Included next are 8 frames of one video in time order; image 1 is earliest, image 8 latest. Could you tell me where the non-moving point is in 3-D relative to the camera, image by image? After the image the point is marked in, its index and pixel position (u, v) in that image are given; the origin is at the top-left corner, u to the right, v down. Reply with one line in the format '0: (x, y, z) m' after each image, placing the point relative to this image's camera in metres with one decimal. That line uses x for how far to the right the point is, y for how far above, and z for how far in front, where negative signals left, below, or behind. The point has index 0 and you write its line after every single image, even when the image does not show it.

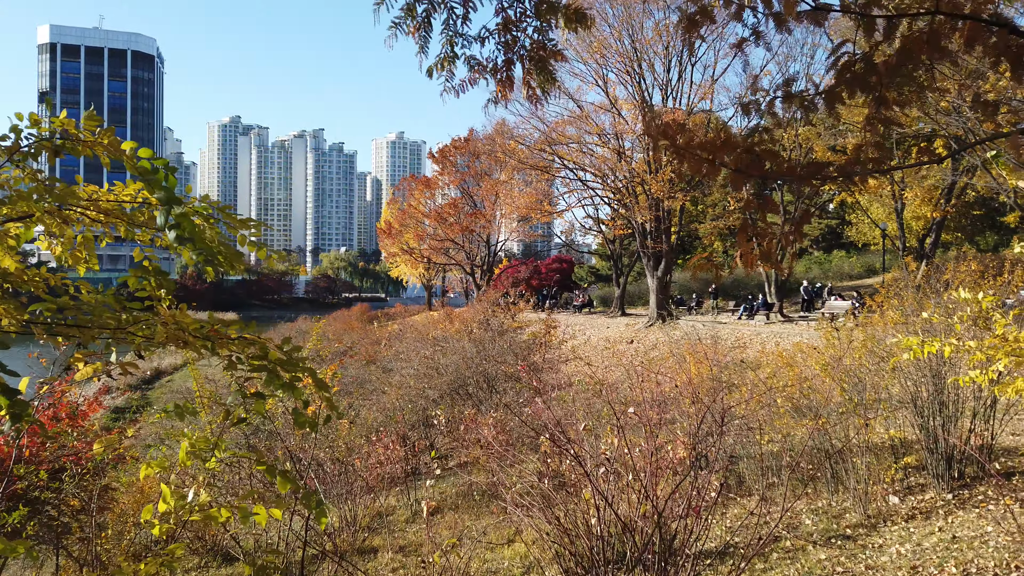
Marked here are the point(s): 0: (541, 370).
0: (+0.4, -1.1, +10.6) m
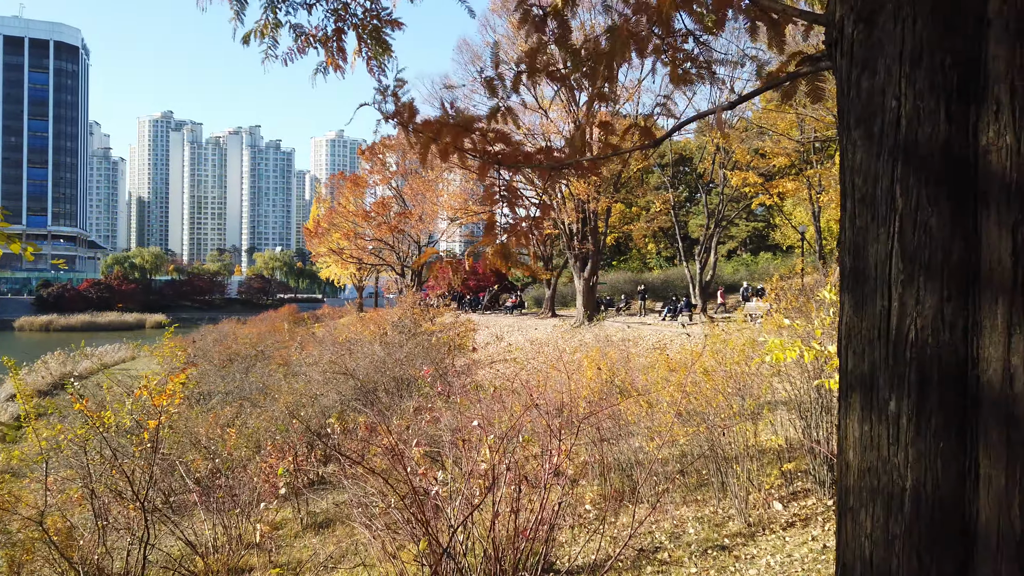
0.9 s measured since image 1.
0: (-0.8, -1.1, +10.3) m
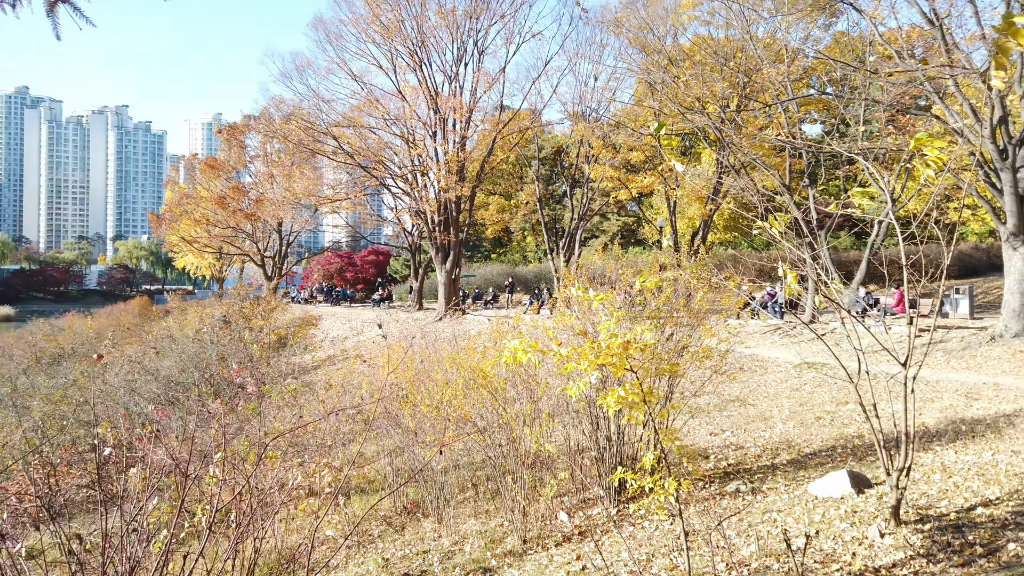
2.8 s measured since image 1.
0: (-3.1, -1.0, +9.5) m
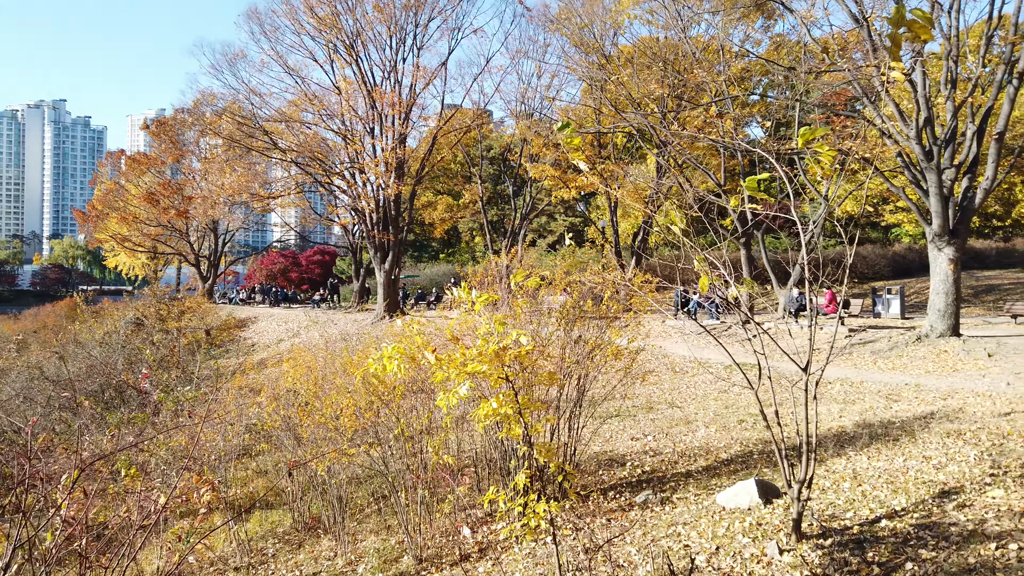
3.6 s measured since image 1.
0: (-4.0, -1.0, +8.9) m
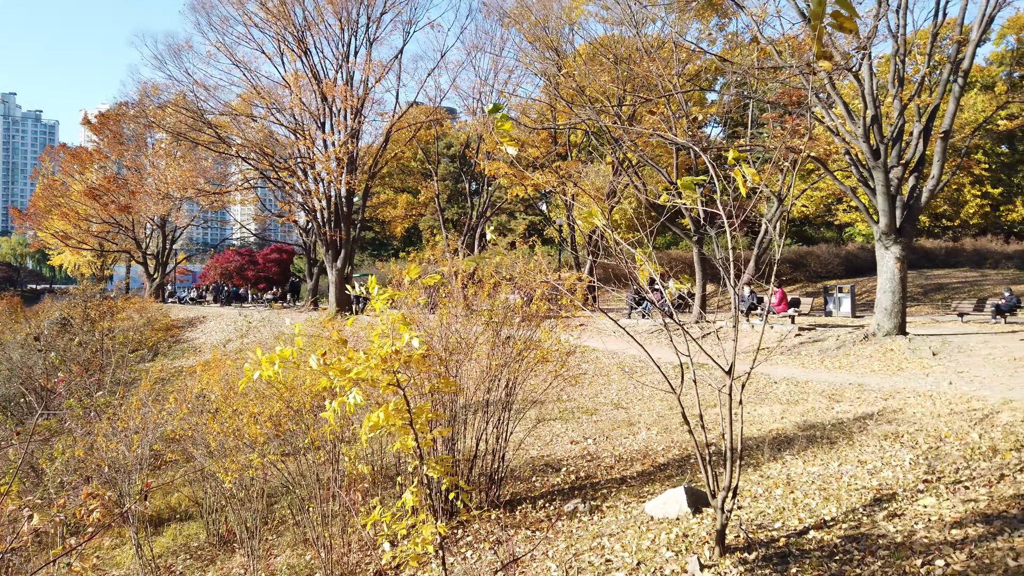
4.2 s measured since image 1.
0: (-4.6, -1.0, +8.5) m
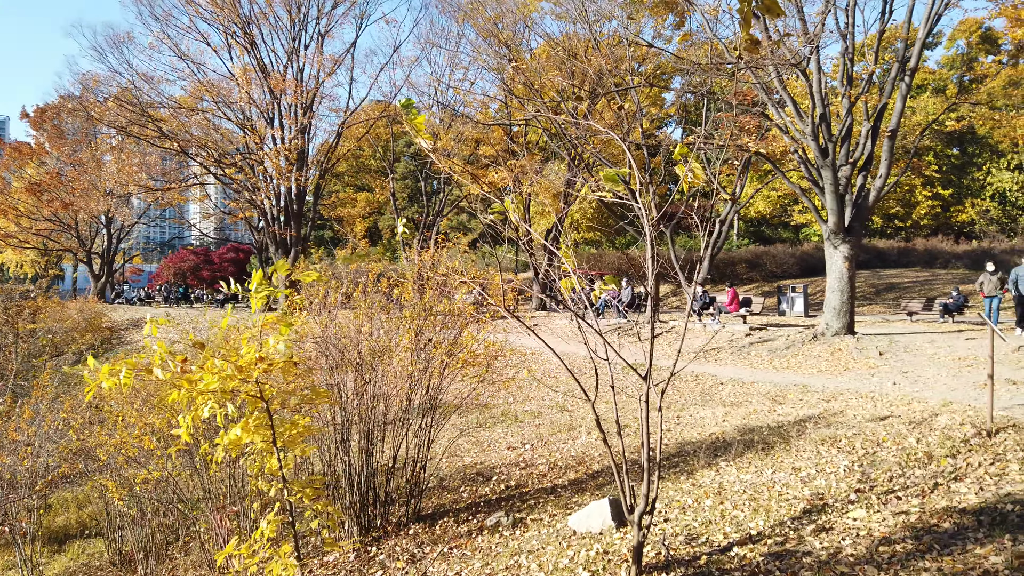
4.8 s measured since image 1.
0: (-5.2, -1.0, +8.0) m
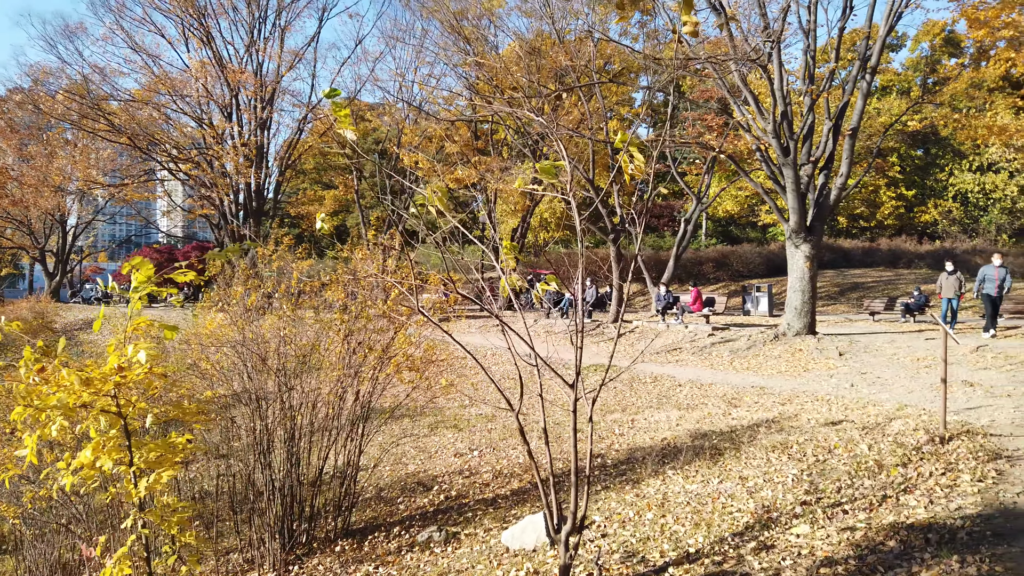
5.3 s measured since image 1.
0: (-5.7, -1.0, +7.6) m
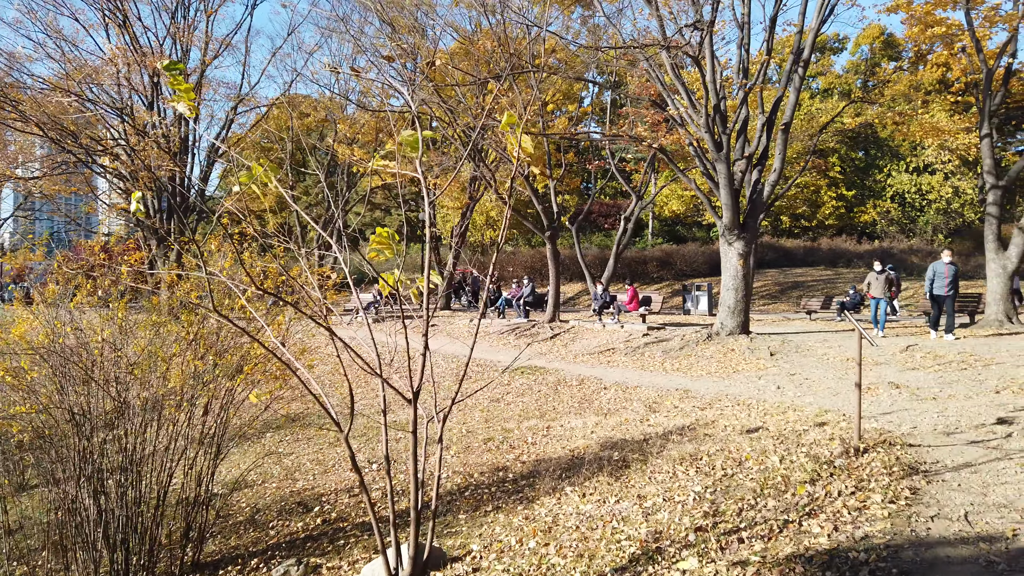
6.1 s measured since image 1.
0: (-6.5, -0.9, +6.8) m
